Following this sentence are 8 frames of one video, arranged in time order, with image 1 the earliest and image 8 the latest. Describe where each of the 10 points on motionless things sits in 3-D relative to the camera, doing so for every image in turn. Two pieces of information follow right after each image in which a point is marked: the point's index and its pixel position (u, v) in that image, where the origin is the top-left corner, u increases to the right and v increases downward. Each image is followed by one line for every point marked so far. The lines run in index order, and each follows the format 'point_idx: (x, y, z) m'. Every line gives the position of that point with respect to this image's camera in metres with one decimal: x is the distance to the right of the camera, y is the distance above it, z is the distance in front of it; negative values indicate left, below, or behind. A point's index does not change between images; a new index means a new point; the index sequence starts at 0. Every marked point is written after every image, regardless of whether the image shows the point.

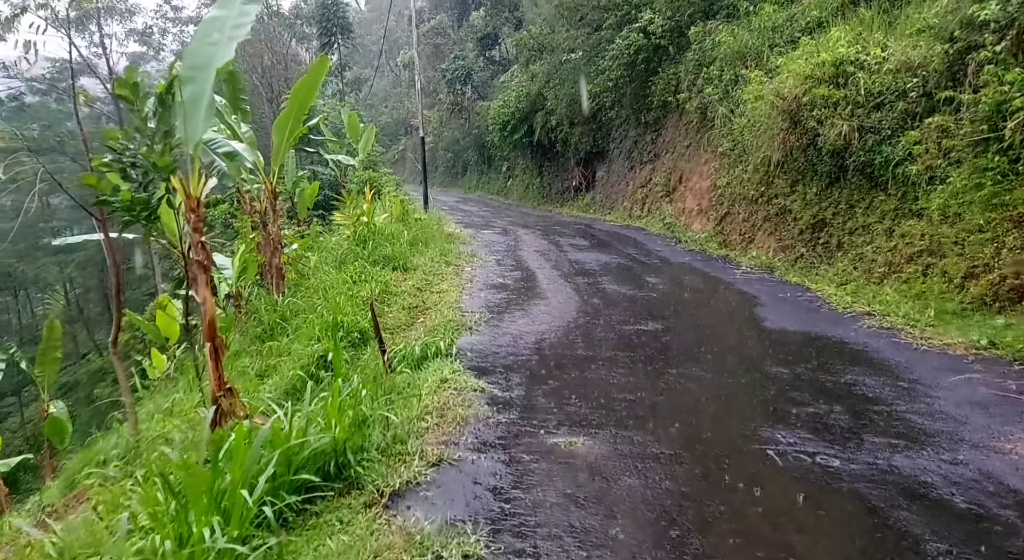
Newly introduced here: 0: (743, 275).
0: (+2.9, +0.1, +8.2) m
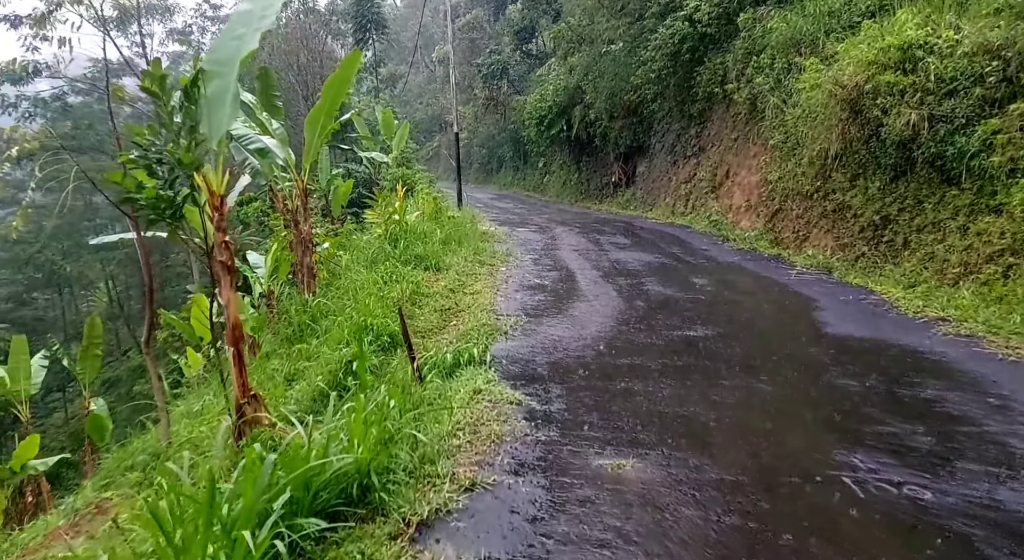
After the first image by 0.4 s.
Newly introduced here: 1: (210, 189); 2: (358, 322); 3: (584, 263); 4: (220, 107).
0: (+3.4, +0.1, +7.7) m
1: (-1.7, +0.5, +3.5) m
2: (-1.2, -0.3, +4.9) m
3: (+0.9, +0.2, +8.0) m
4: (-1.6, +0.9, +3.4) m
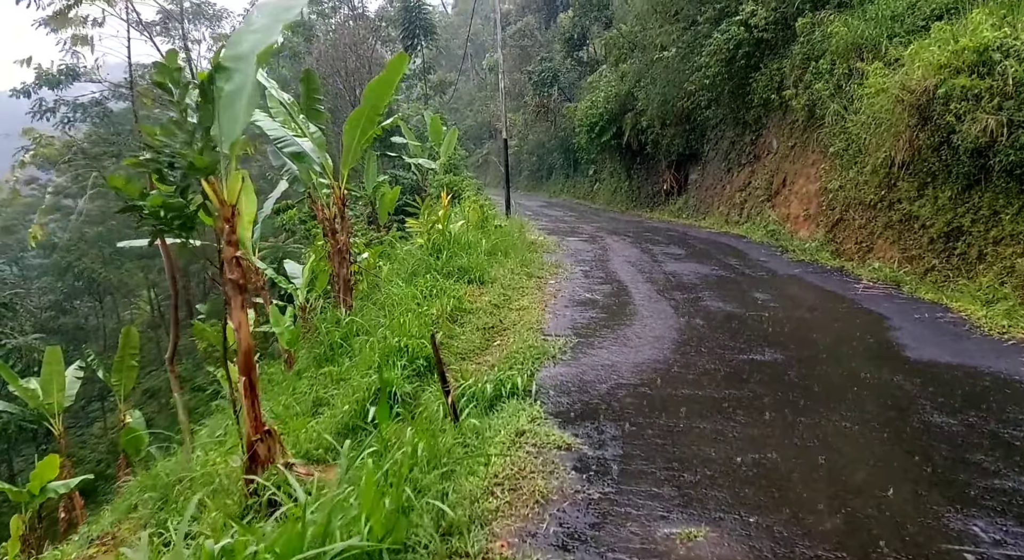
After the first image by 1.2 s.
0: (+3.9, -0.1, +7.0) m
1: (-1.5, +0.4, +3.2) m
2: (-0.8, -0.5, +4.5) m
3: (+1.5, 0.0, +7.4) m
4: (-1.3, +0.9, +3.1) m
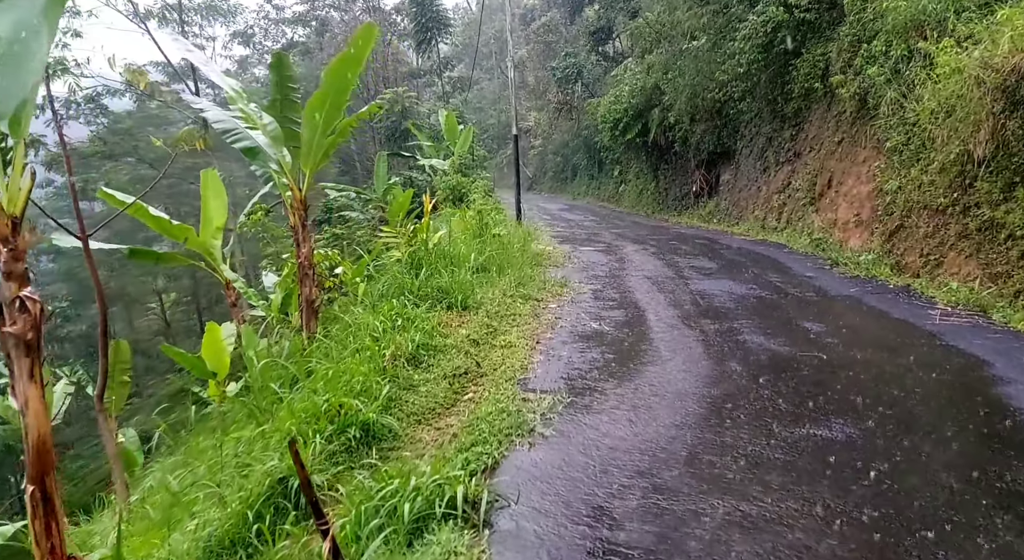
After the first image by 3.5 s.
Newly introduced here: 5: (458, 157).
0: (+3.8, -0.3, +5.6) m
1: (-1.7, +0.2, +2.0) m
2: (-1.0, -0.7, +3.4) m
3: (+1.4, -0.2, +6.2) m
4: (-1.6, +0.7, +1.9) m
5: (-1.0, +2.4, +12.3) m
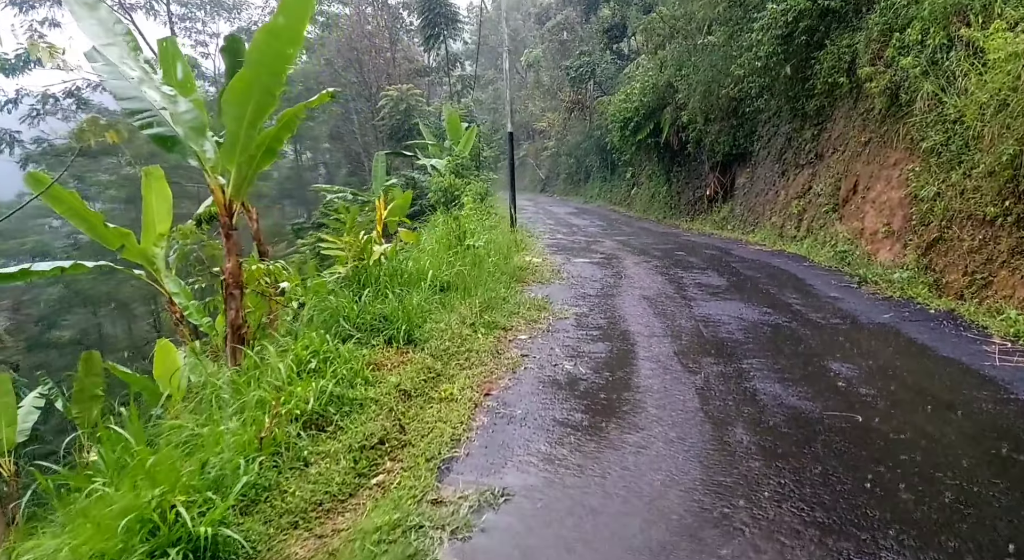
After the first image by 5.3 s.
0: (+3.5, -0.6, +4.5) m
1: (-2.1, 0.0, +1.1) m
2: (-1.4, -0.8, +2.4) m
3: (+1.2, -0.4, +5.1) m
4: (-2.0, +0.5, +1.0) m
5: (-1.1, +2.2, +11.4) m
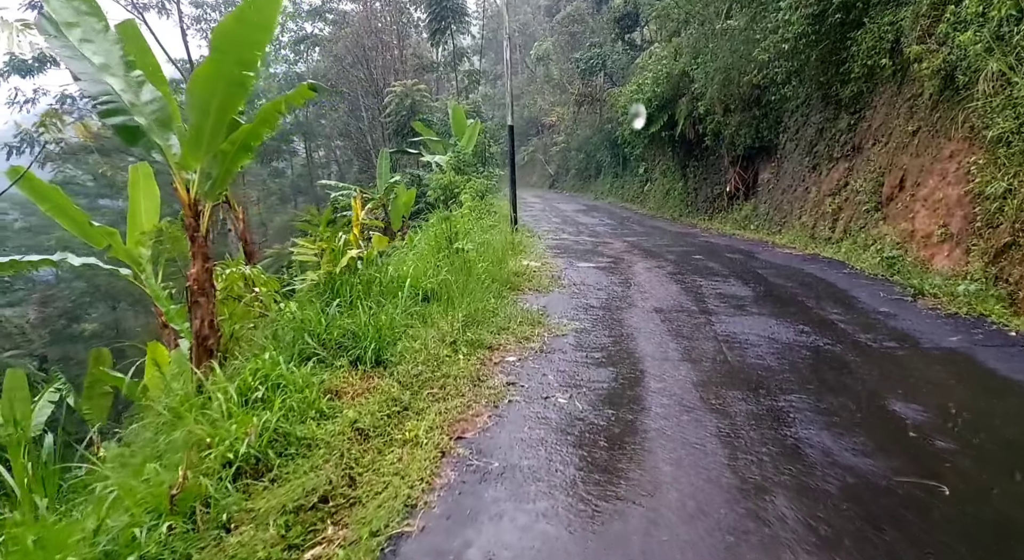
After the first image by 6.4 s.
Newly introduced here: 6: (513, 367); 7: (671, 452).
0: (+3.4, -0.7, +3.6) m
1: (-2.2, 0.0, +0.4) m
2: (-1.5, -0.9, +1.7) m
3: (+1.1, -0.5, +4.3) m
4: (-2.1, +0.4, +0.3) m
5: (-1.0, +2.2, +10.6) m
6: (0.0, -0.5, +3.9) m
7: (+0.8, -0.8, +2.9) m
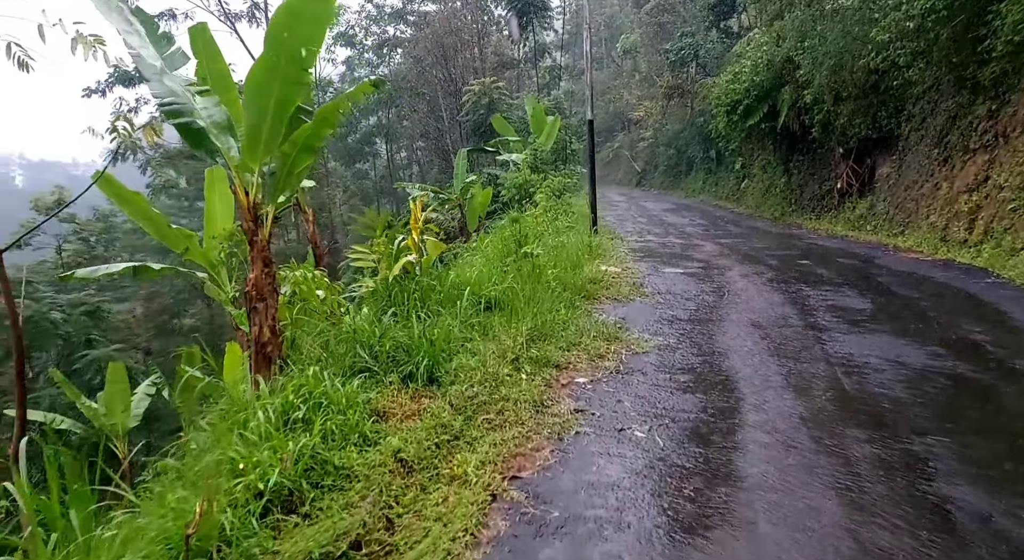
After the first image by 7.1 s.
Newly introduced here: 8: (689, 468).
0: (+3.8, -0.7, +2.6) m
1: (-2.3, -0.1, +0.2) m
2: (-1.4, -1.0, +1.4) m
3: (+1.5, -0.5, +3.7) m
4: (-2.2, +0.4, +0.1) m
5: (+0.4, +2.1, +10.2) m
6: (+0.4, -0.6, +3.4) m
7: (+1.0, -0.8, +2.4) m
8: (+0.7, -0.8, +2.7) m
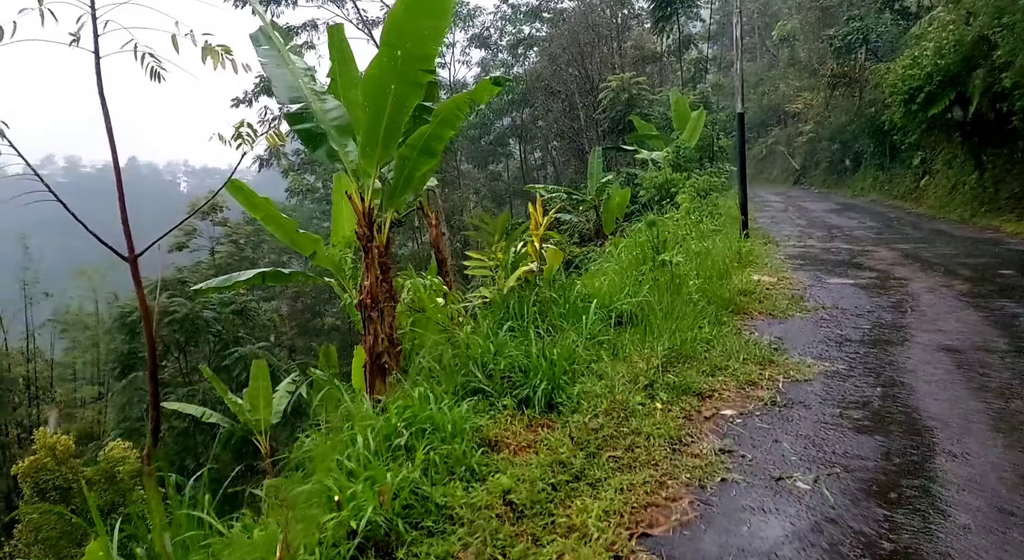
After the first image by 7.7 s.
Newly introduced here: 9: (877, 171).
0: (+4.1, -0.9, +1.4) m
1: (-2.3, -0.1, +0.4) m
2: (-1.2, -1.0, +1.3) m
3: (+2.2, -0.6, +2.9) m
4: (-2.3, +0.4, +0.2) m
5: (+2.5, +2.0, +9.5) m
6: (+1.0, -0.6, +2.9) m
7: (+1.4, -0.9, +1.7) m
8: (+1.2, -0.8, +2.1) m
9: (+11.4, +3.4, +19.6) m
